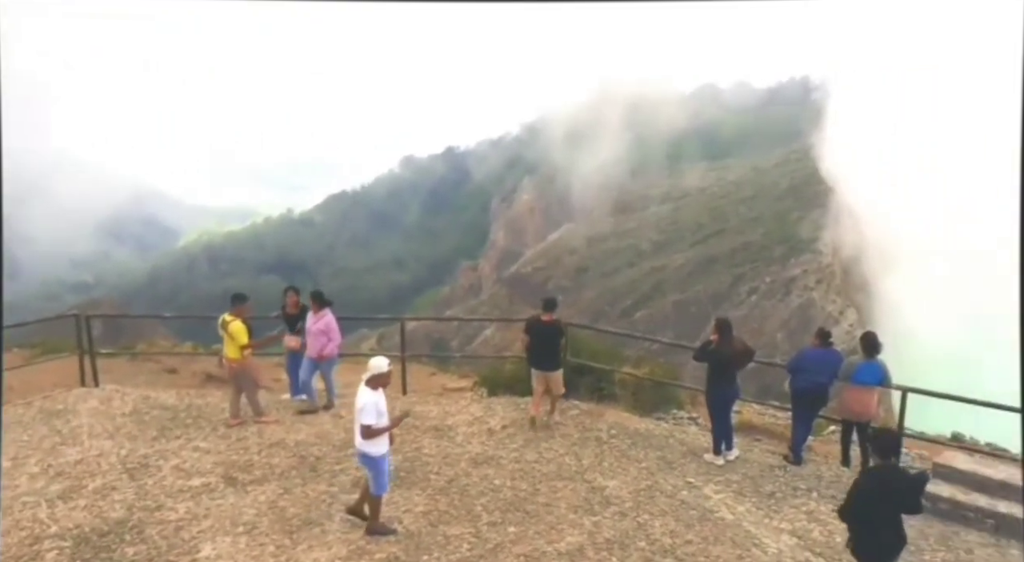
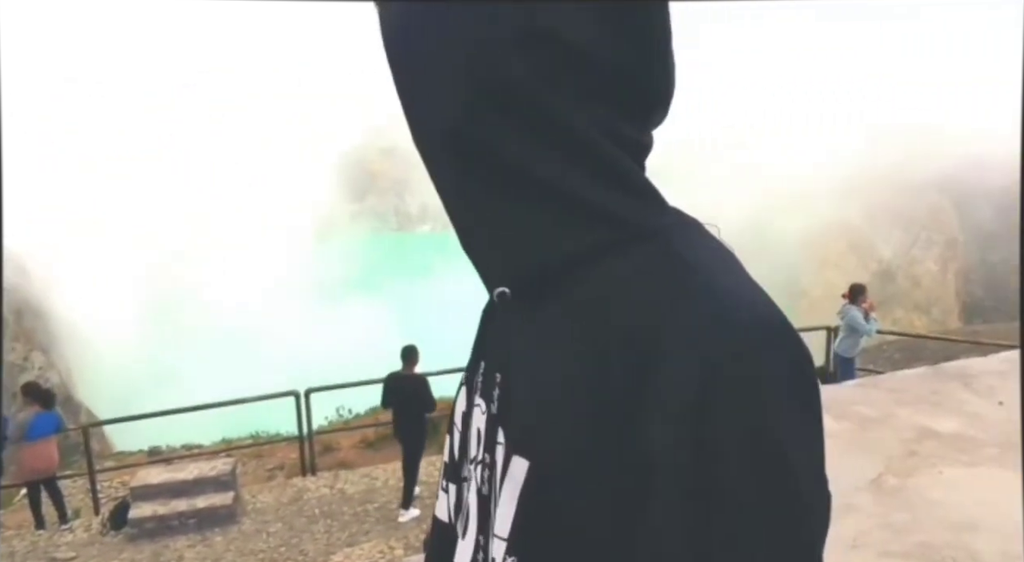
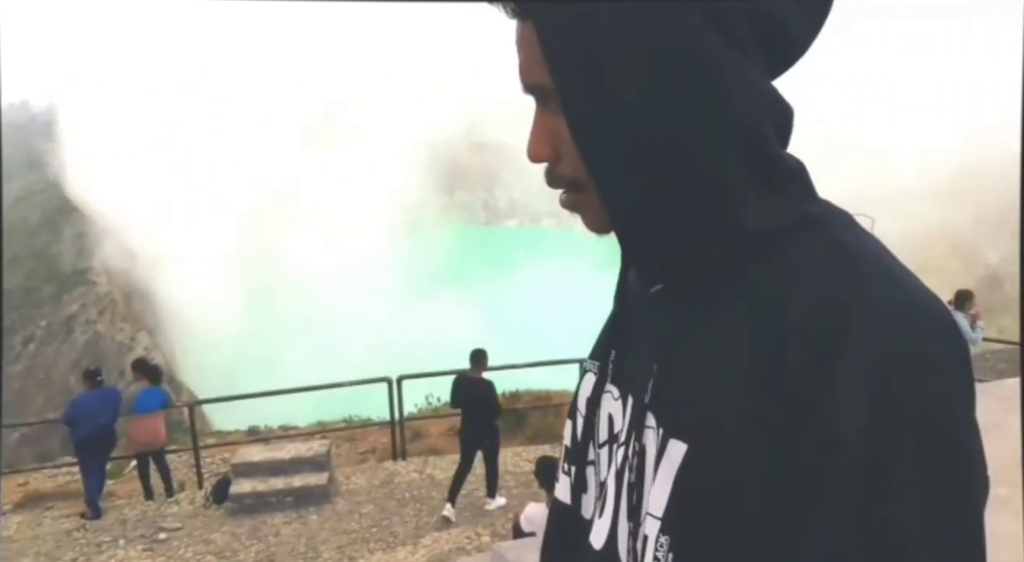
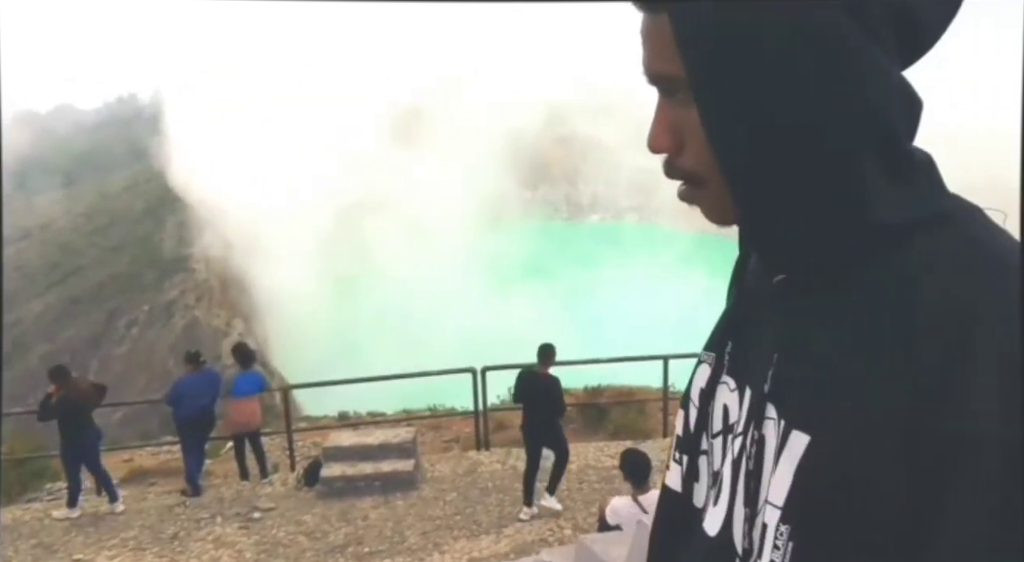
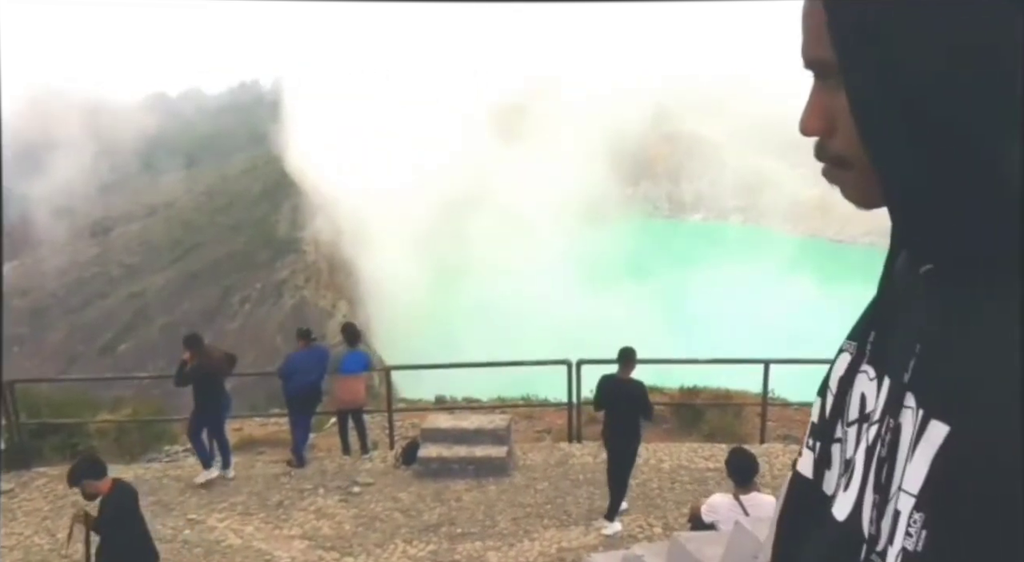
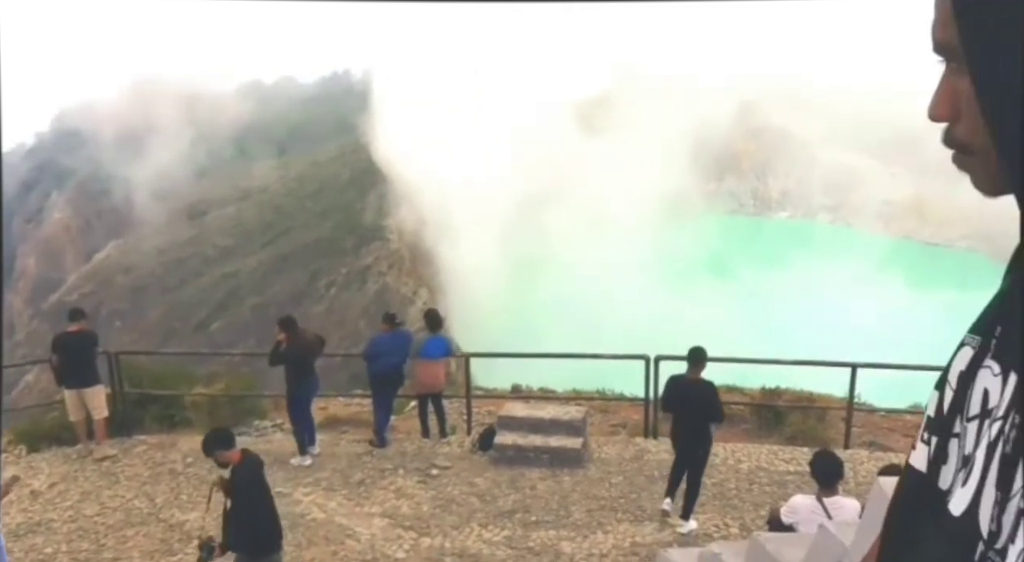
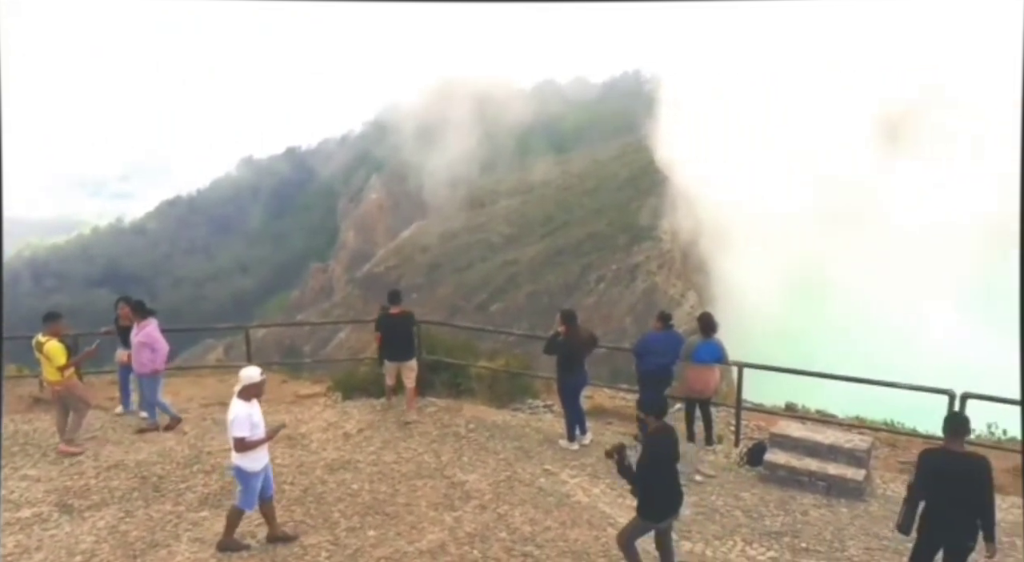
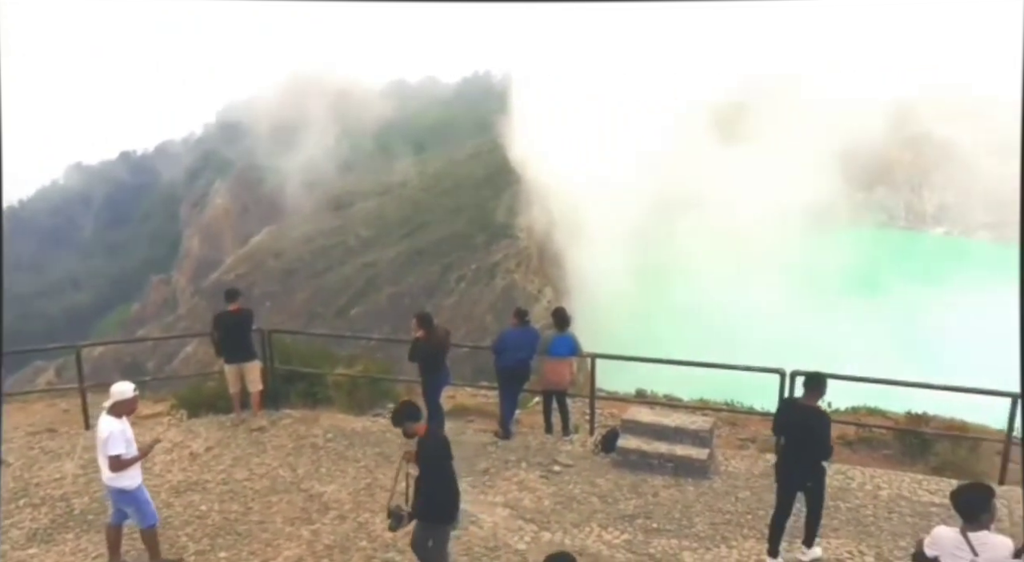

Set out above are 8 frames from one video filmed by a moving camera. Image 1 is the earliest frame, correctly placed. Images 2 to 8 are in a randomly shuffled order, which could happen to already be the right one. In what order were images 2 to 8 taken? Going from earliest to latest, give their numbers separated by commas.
7, 8, 6, 5, 4, 3, 2
